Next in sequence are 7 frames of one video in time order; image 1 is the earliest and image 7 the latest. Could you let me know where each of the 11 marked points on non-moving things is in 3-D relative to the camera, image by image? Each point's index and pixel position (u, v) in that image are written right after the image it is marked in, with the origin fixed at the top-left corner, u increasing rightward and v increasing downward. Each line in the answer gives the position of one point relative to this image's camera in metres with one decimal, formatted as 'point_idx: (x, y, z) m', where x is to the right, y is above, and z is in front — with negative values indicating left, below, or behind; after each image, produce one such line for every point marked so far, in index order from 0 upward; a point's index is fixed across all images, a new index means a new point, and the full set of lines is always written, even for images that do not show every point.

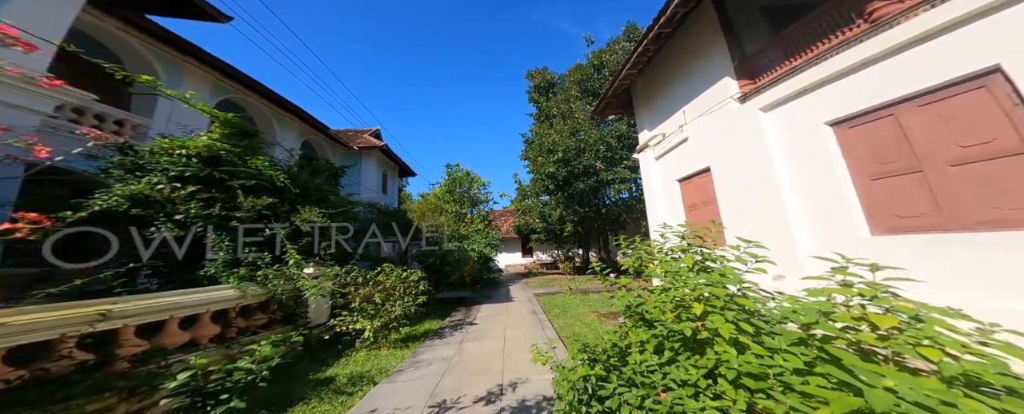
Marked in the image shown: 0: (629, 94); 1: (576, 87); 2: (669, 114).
0: (+4.0, +3.8, +9.9) m
1: (+3.4, +6.4, +15.4) m
2: (+4.1, +2.3, +7.5) m
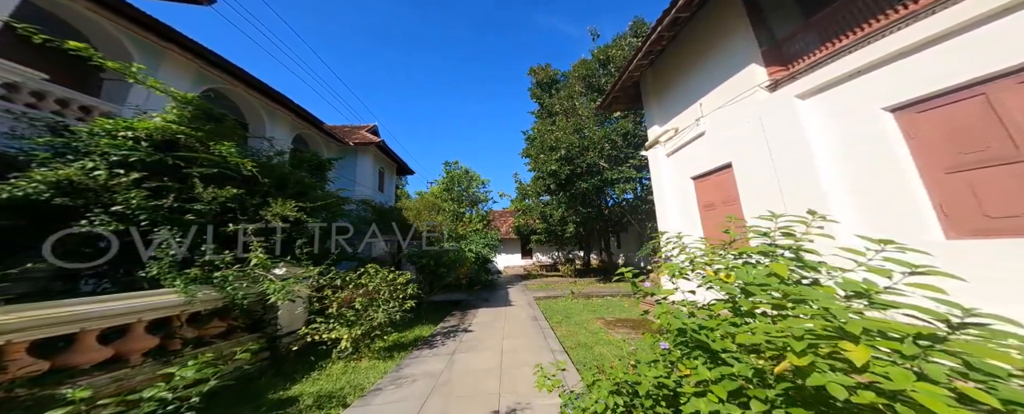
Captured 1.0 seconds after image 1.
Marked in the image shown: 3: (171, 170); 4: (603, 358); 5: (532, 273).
0: (+4.1, +3.8, +9.3) m
1: (+3.5, +6.4, +14.9) m
2: (+4.1, +2.3, +7.0) m
3: (-4.1, +0.4, +3.5) m
4: (+1.3, -2.2, +4.3) m
5: (+1.4, -4.4, +19.3) m
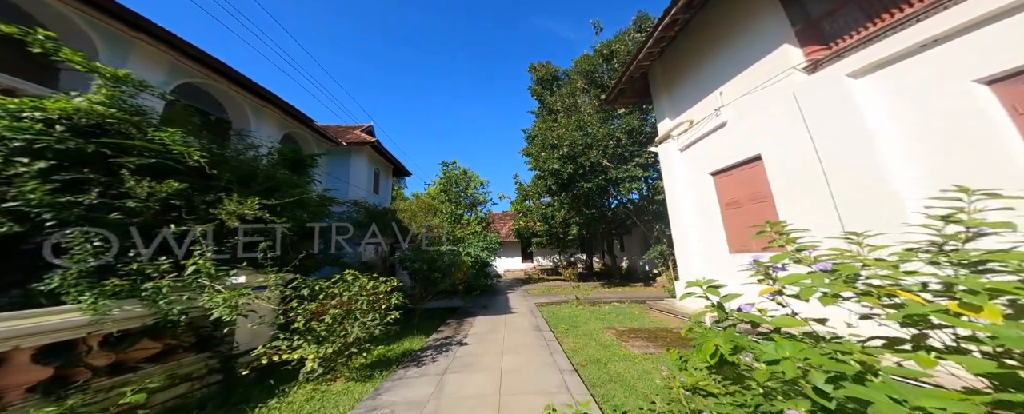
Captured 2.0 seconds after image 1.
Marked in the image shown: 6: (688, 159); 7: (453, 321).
0: (+4.1, +3.8, +8.8) m
1: (+3.5, +6.3, +14.4) m
2: (+4.1, +2.4, +6.4) m
3: (-4.1, +0.5, +2.9) m
4: (+1.3, -2.2, +3.6) m
5: (+1.4, -4.5, +18.6) m
6: (+4.1, +1.1, +6.7) m
7: (-1.5, -2.8, +7.1) m
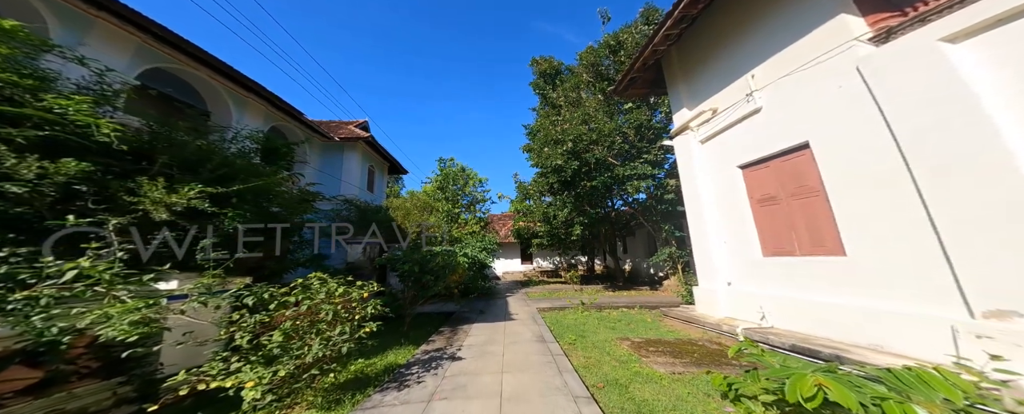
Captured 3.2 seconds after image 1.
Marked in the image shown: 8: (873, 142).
0: (+4.1, +3.9, +8.1) m
1: (+3.6, +6.3, +13.7) m
2: (+4.2, +2.4, +5.7) m
3: (-4.0, +0.7, +2.1) m
4: (+1.4, -2.0, +2.9) m
5: (+1.3, -4.5, +17.9) m
6: (+4.1, +1.2, +6.1) m
7: (-1.5, -2.7, +6.4) m
8: (+4.1, +0.8, +3.3) m
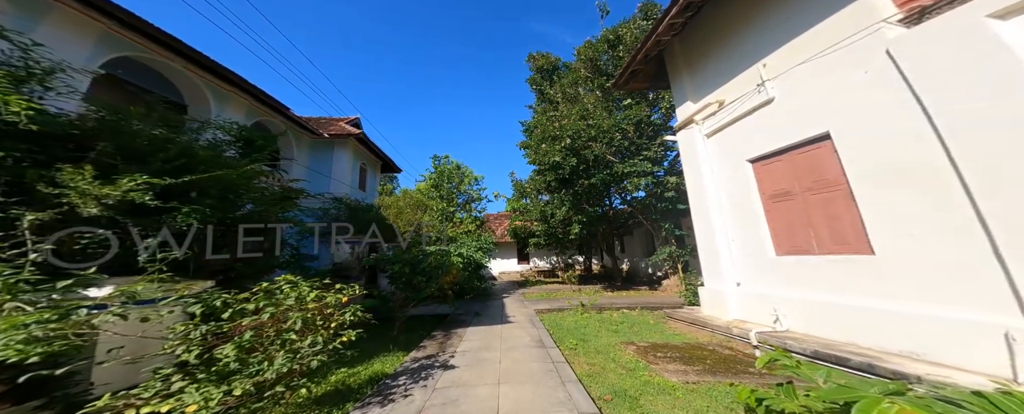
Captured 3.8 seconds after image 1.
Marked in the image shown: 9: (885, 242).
0: (+4.0, +4.0, +7.8) m
1: (+3.4, +6.4, +13.4) m
2: (+4.1, +2.5, +5.4) m
3: (-4.0, +0.7, +1.7) m
4: (+1.4, -2.0, +2.6) m
5: (+1.1, -4.4, +17.5) m
6: (+4.0, +1.3, +5.8) m
7: (-1.5, -2.6, +6.0) m
8: (+4.1, +0.8, +3.0) m
9: (+4.3, -0.4, +3.3) m
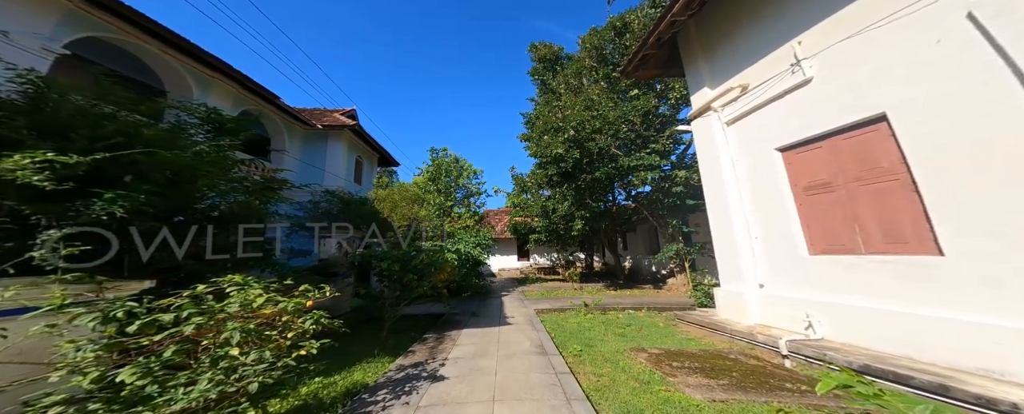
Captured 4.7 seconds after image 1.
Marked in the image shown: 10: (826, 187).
0: (+4.1, +4.1, +7.2) m
1: (+3.4, +6.6, +12.8) m
2: (+4.1, +2.6, +4.8) m
3: (-4.1, +0.9, +1.2) m
4: (+1.3, -1.9, +2.1) m
5: (+1.1, -4.1, +17.0) m
6: (+4.0, +1.4, +5.2) m
7: (-1.5, -2.5, +5.5) m
8: (+4.0, +0.9, +2.5) m
9: (+4.2, -0.3, +2.8) m
10: (+4.1, +0.3, +3.8) m
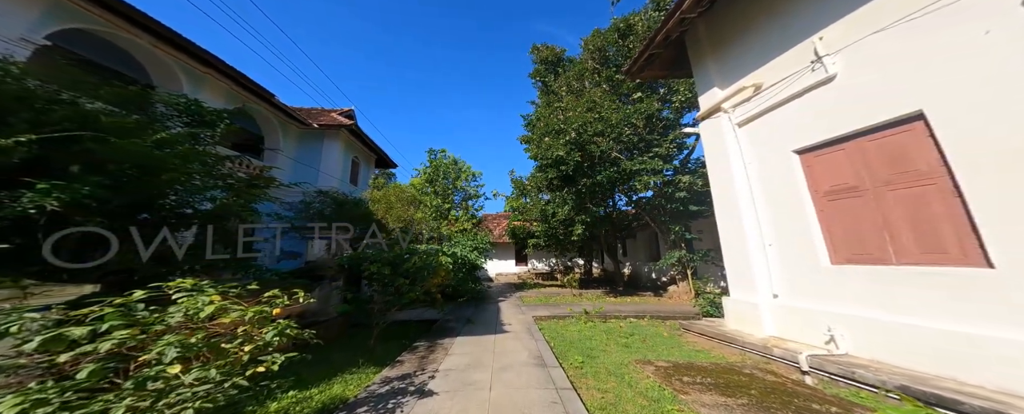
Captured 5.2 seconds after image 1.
0: (+4.1, +4.0, +7.0) m
1: (+3.5, +6.4, +12.7) m
2: (+4.1, +2.6, +4.6) m
3: (-4.0, +1.0, +0.9) m
4: (+1.3, -1.8, +1.7) m
5: (+0.9, -4.4, +16.7) m
6: (+4.0, +1.3, +5.0) m
7: (-1.6, -2.4, +5.2) m
8: (+4.1, +0.9, +2.2) m
9: (+4.2, -0.3, +2.5) m
10: (+4.1, +0.3, +3.5) m
